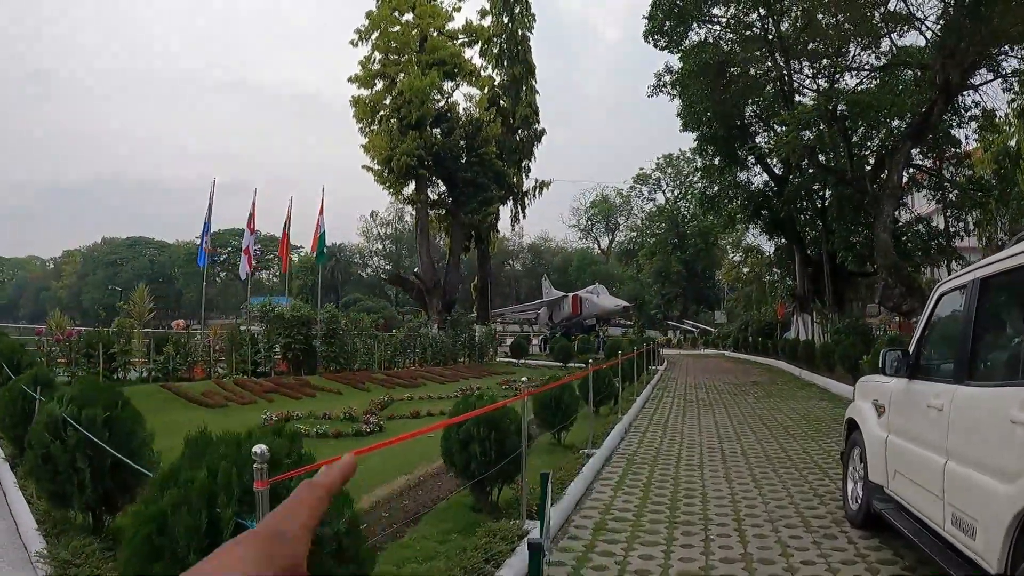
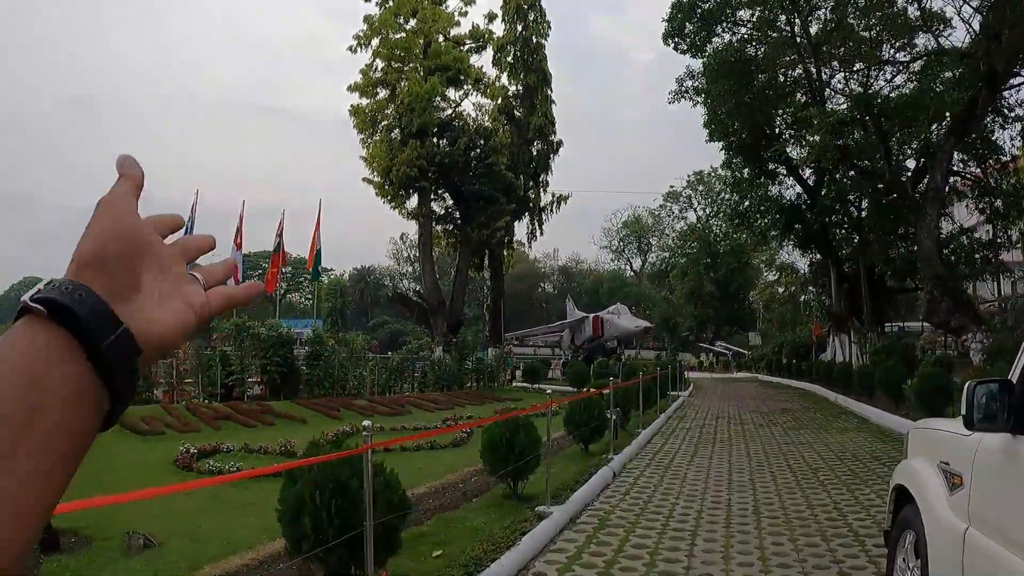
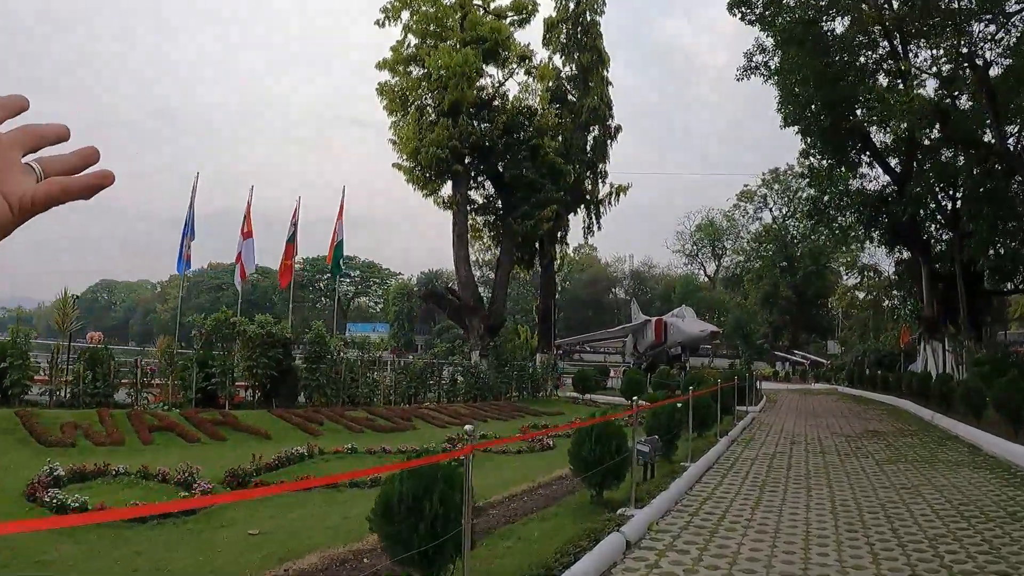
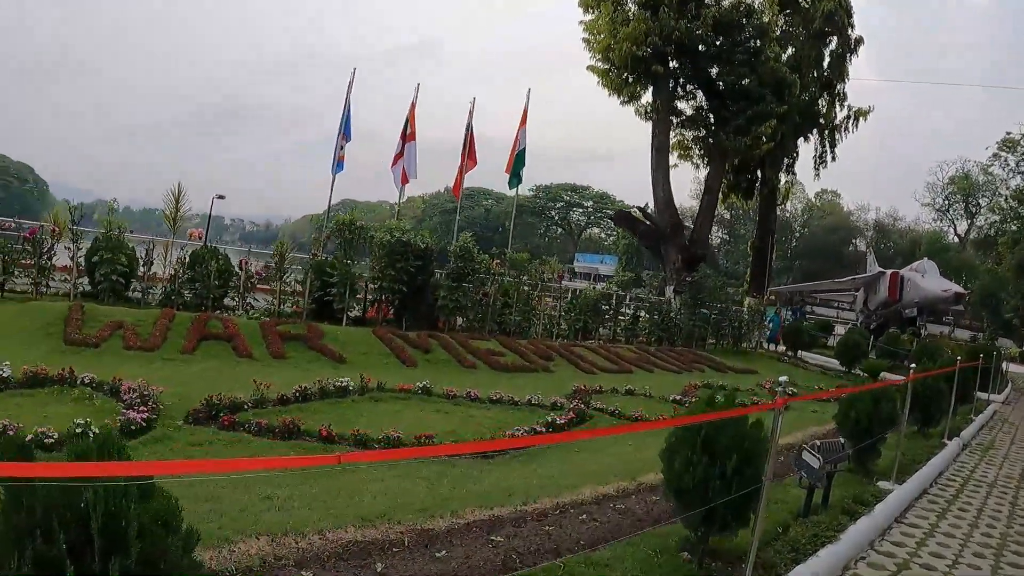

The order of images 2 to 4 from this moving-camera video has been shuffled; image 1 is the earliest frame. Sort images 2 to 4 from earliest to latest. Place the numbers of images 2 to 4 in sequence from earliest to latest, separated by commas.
2, 3, 4
